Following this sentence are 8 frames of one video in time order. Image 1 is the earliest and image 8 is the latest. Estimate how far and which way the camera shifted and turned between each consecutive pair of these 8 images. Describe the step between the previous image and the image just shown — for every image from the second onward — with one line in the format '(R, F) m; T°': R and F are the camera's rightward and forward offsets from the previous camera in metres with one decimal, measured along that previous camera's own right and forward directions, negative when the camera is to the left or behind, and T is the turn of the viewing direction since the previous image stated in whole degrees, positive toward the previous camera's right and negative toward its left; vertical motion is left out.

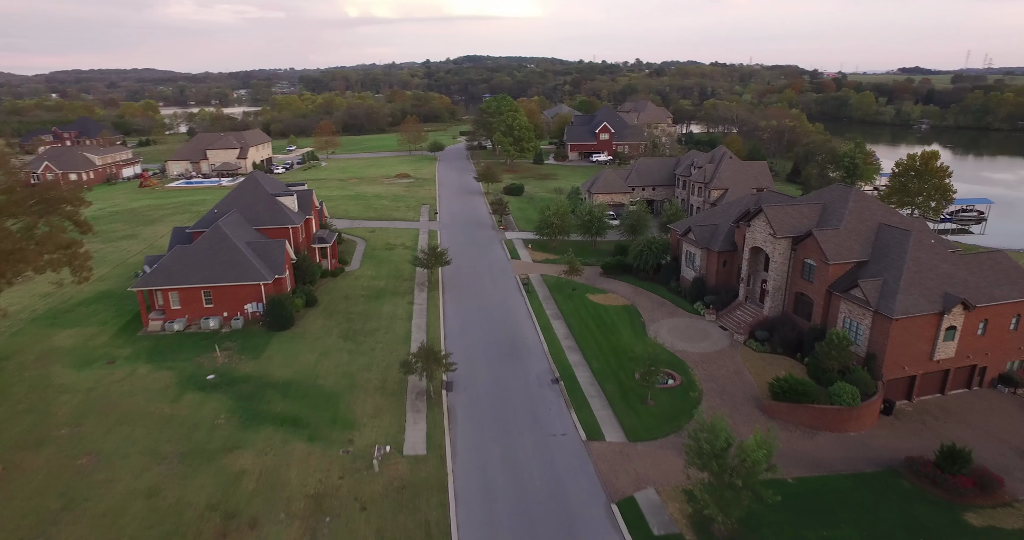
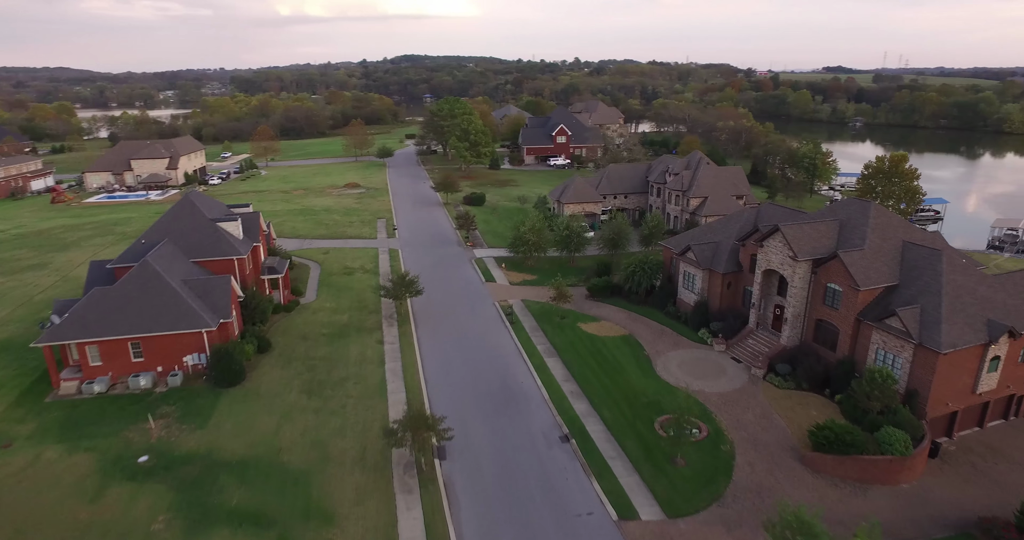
(-2.1, +4.5) m; +5°
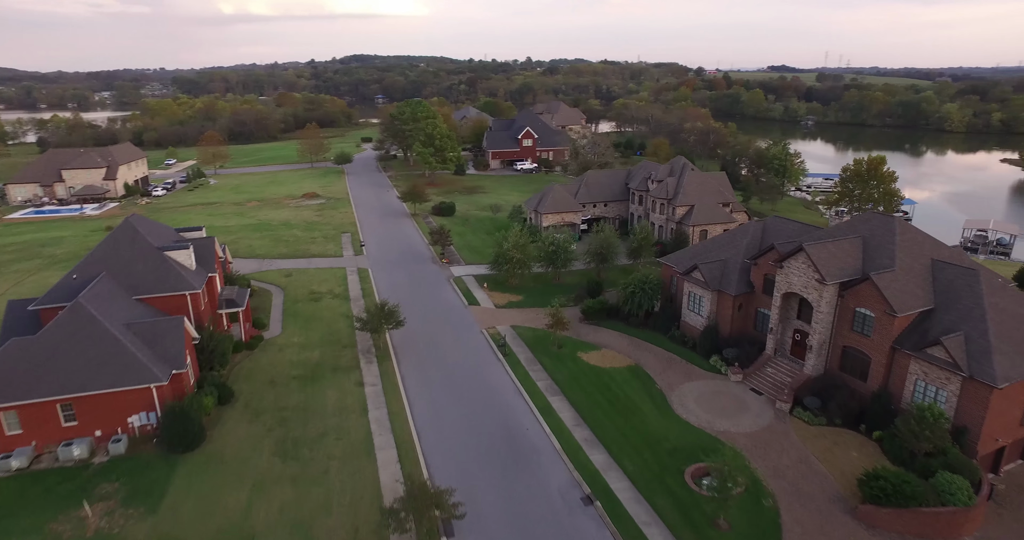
(-1.8, +3.5) m; +4°
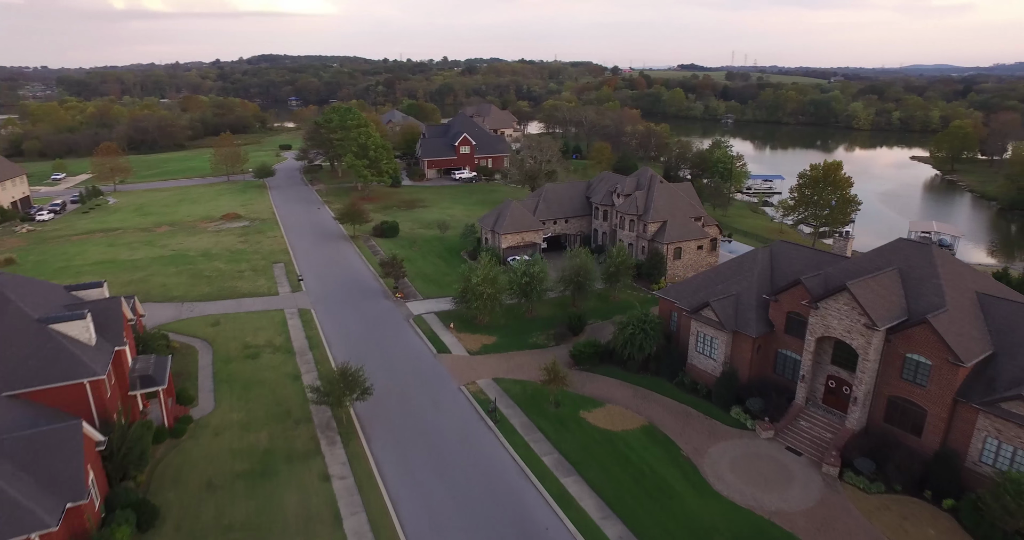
(-2.6, +5.2) m; +7°
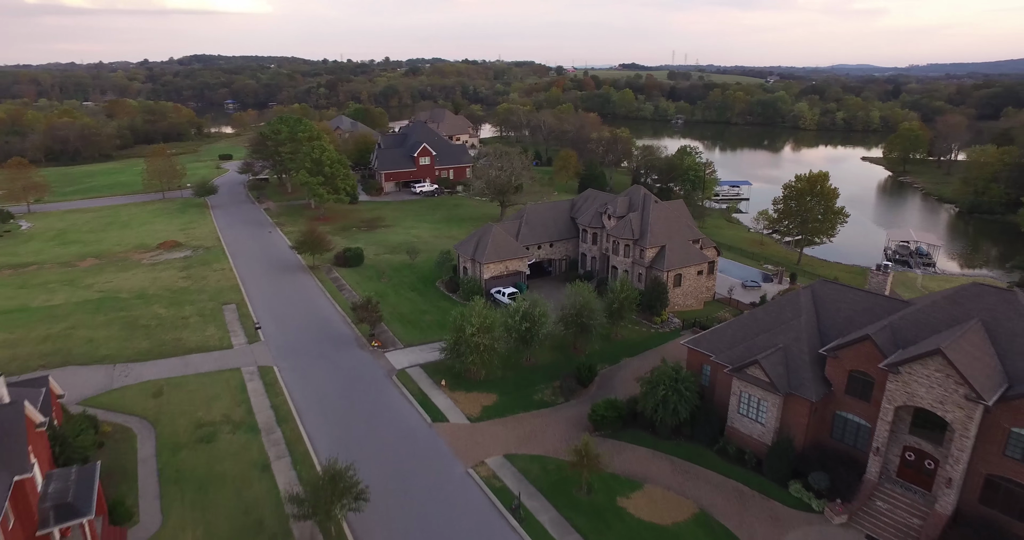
(-2.5, +4.9) m; +5°
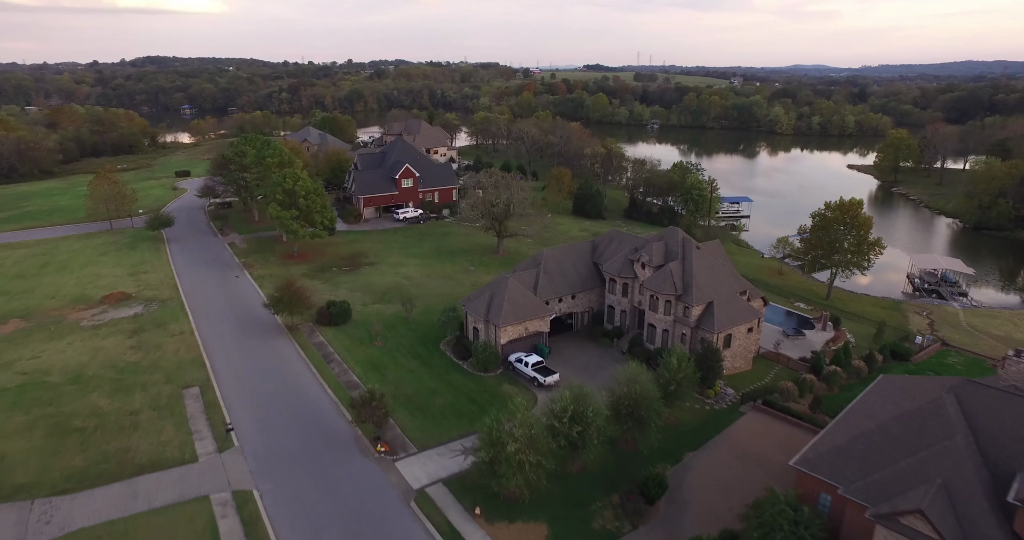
(-3.1, +6.9) m; +3°
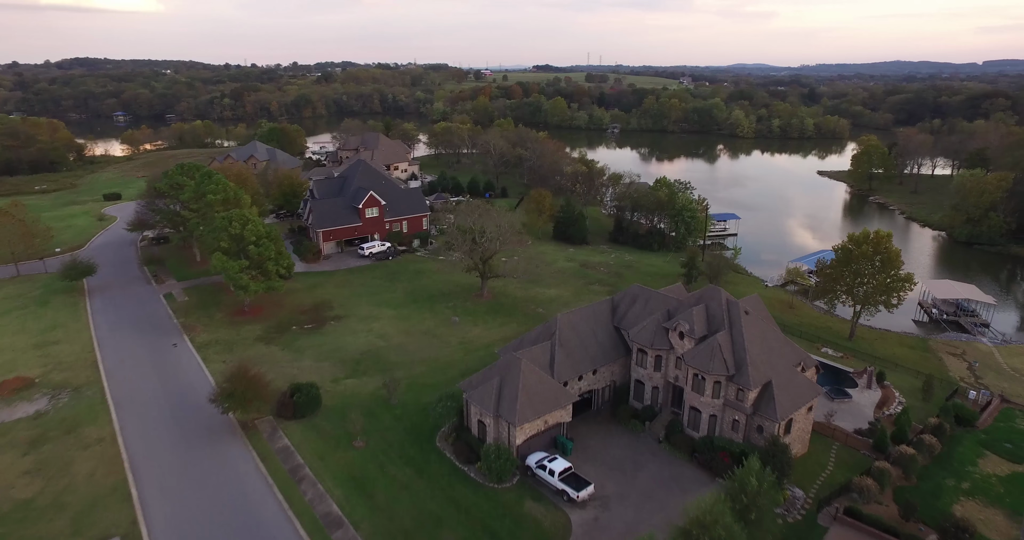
(-2.7, +7.5) m; +4°
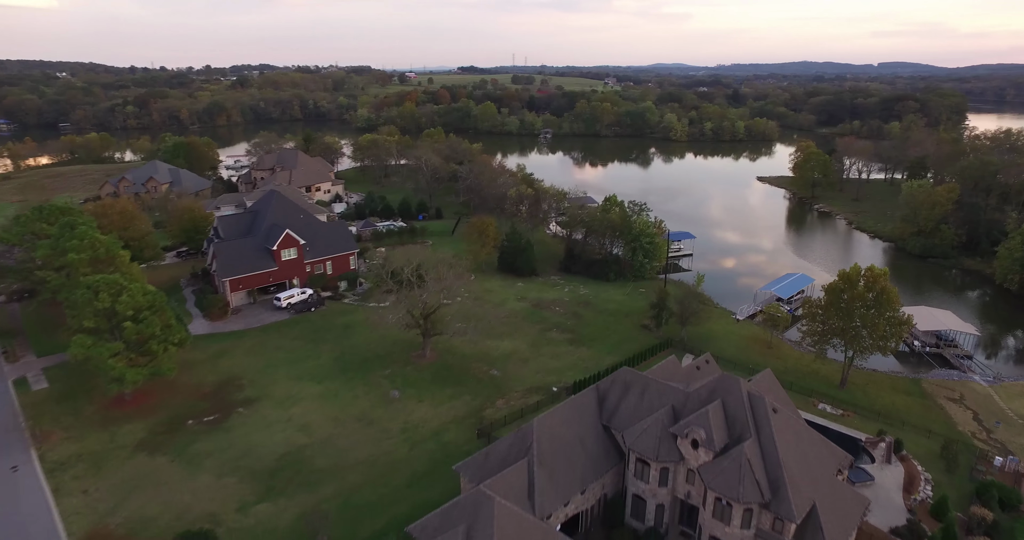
(-1.0, +8.0) m; +6°
